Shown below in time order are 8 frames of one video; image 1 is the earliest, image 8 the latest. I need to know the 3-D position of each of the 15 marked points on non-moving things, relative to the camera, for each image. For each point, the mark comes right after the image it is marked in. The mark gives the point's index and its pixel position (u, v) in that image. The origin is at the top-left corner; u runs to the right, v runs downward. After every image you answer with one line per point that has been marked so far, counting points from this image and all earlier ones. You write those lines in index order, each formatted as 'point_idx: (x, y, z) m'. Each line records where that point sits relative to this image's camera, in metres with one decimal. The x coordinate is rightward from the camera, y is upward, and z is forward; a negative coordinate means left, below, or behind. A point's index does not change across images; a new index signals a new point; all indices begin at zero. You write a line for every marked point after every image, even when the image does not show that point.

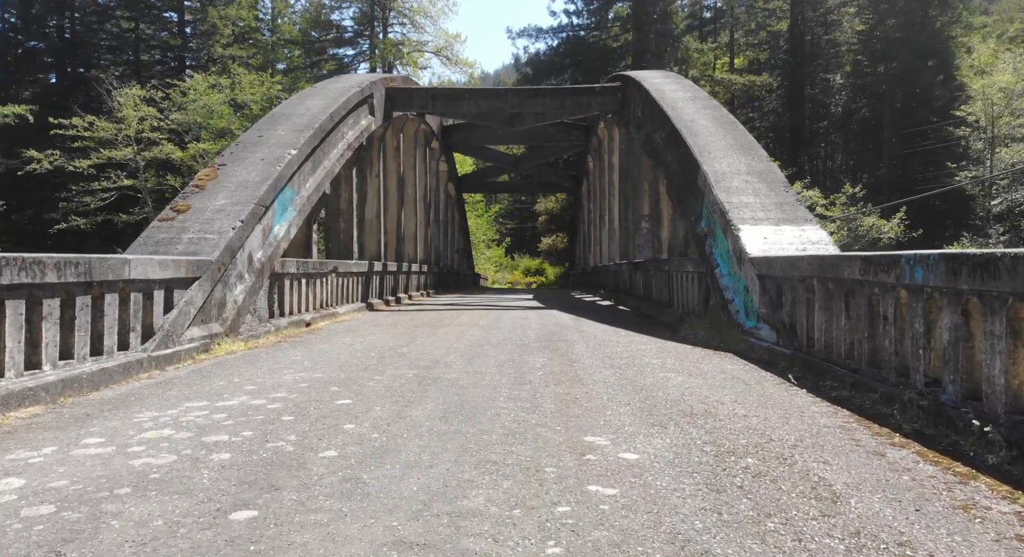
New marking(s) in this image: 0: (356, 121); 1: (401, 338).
0: (-3.1, +3.1, +17.0) m
1: (-1.3, -0.7, +10.5) m
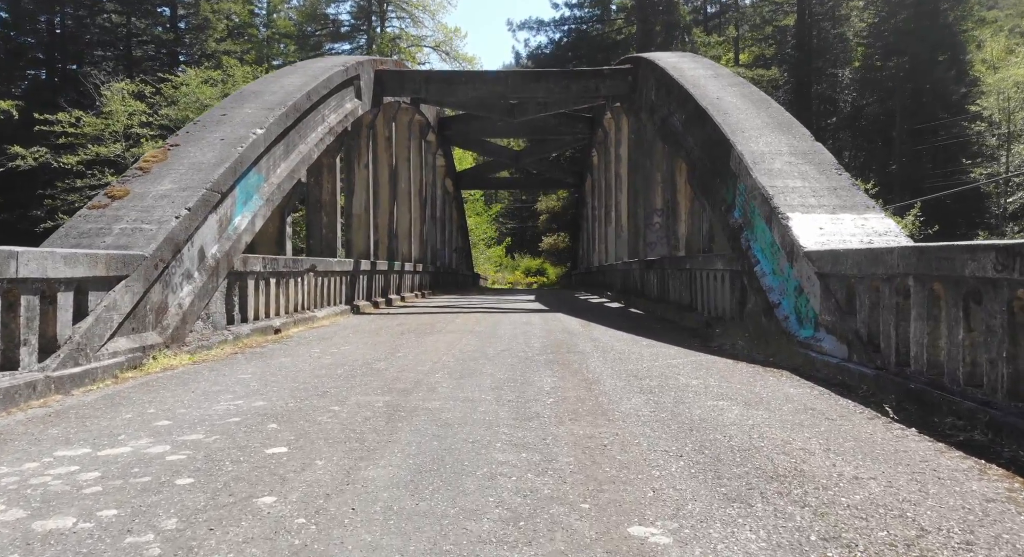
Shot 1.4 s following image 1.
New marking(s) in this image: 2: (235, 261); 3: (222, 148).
0: (-3.1, +3.1, +15.3) m
1: (-1.3, -0.7, +8.8) m
2: (-3.1, +0.2, +9.7) m
3: (-3.4, +1.5, +10.1) m
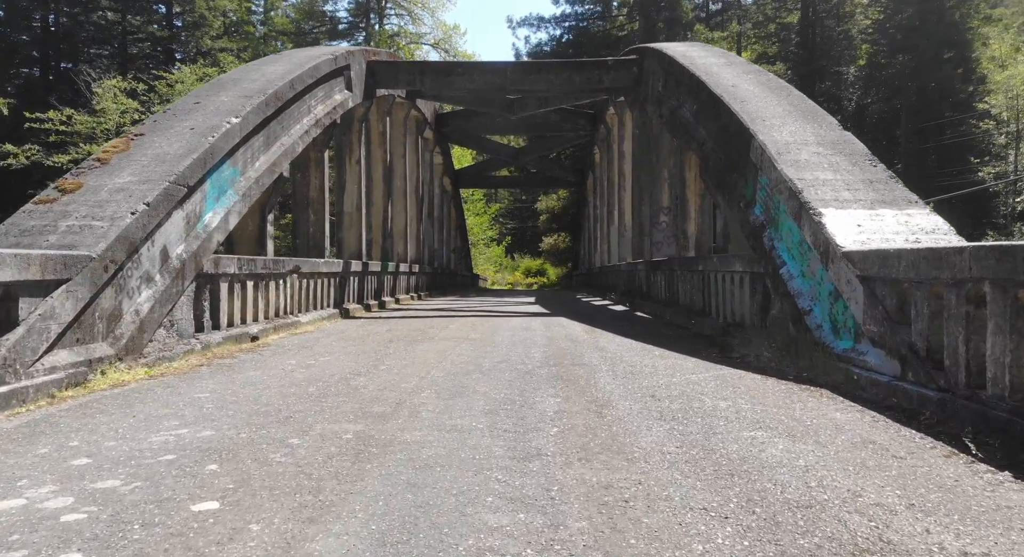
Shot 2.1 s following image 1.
0: (-3.1, +3.1, +14.4) m
1: (-1.3, -0.7, +7.9) m
2: (-3.1, +0.2, +8.8) m
3: (-3.4, +1.5, +9.1) m
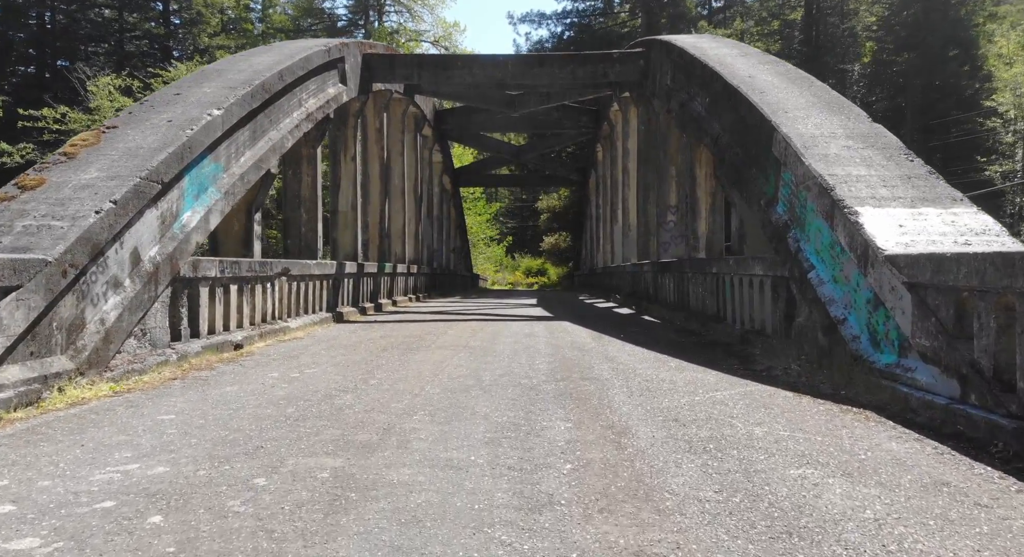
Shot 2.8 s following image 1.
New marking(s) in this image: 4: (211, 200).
0: (-3.1, +3.1, +13.7) m
1: (-1.3, -0.8, +7.2) m
2: (-3.1, +0.1, +8.1) m
3: (-3.4, +1.5, +8.5) m
4: (-3.2, +0.8, +9.0) m
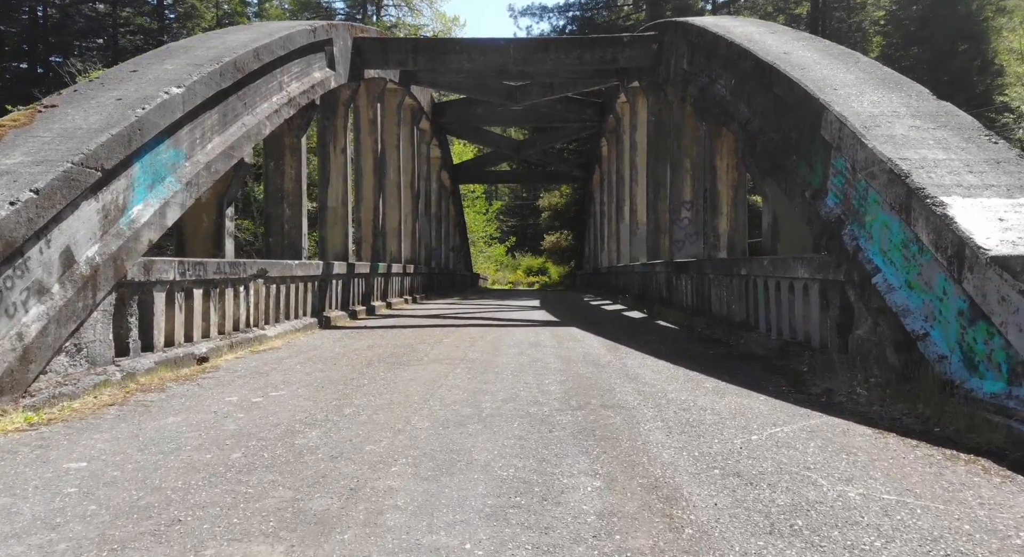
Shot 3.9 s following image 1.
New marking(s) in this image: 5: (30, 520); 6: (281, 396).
0: (-3.0, +3.0, +12.5) m
1: (-1.3, -0.8, +6.0) m
2: (-3.1, +0.1, +6.9) m
3: (-3.4, +1.4, +7.3) m
4: (-3.1, +0.8, +7.8) m
5: (-1.9, -0.9, +3.3) m
6: (-1.7, -0.8, +6.1) m
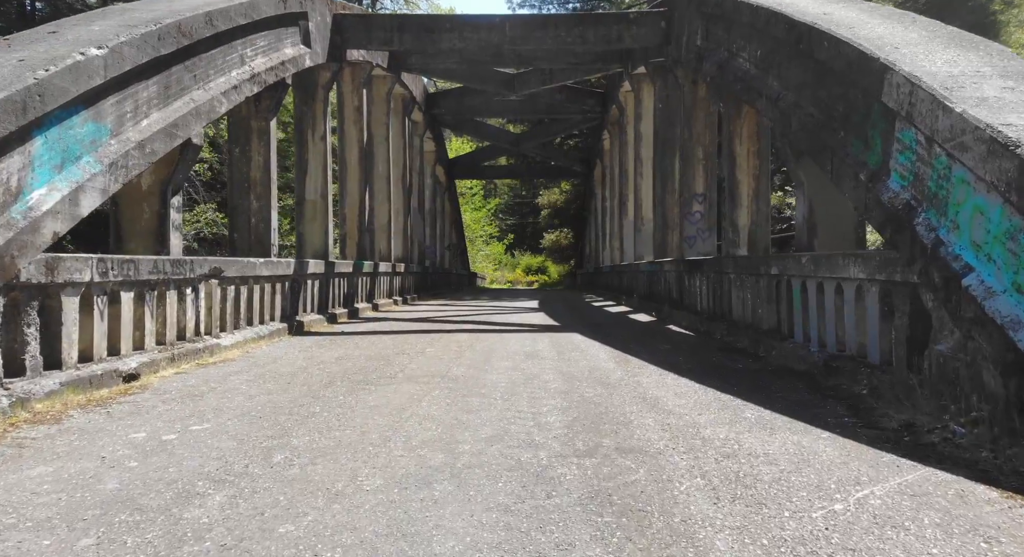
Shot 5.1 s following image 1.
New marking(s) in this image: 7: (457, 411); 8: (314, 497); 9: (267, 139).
0: (-3.1, +3.0, +11.1) m
1: (-1.3, -0.8, +4.6) m
2: (-3.1, +0.1, +5.6) m
3: (-3.4, +1.4, +5.9) m
4: (-3.2, +0.8, +6.4) m
5: (-2.0, -0.9, +2.0) m
6: (-1.7, -0.9, +4.7) m
7: (-0.3, -0.8, +5.1) m
8: (-0.8, -0.9, +3.4) m
9: (-3.2, +1.8, +11.2) m
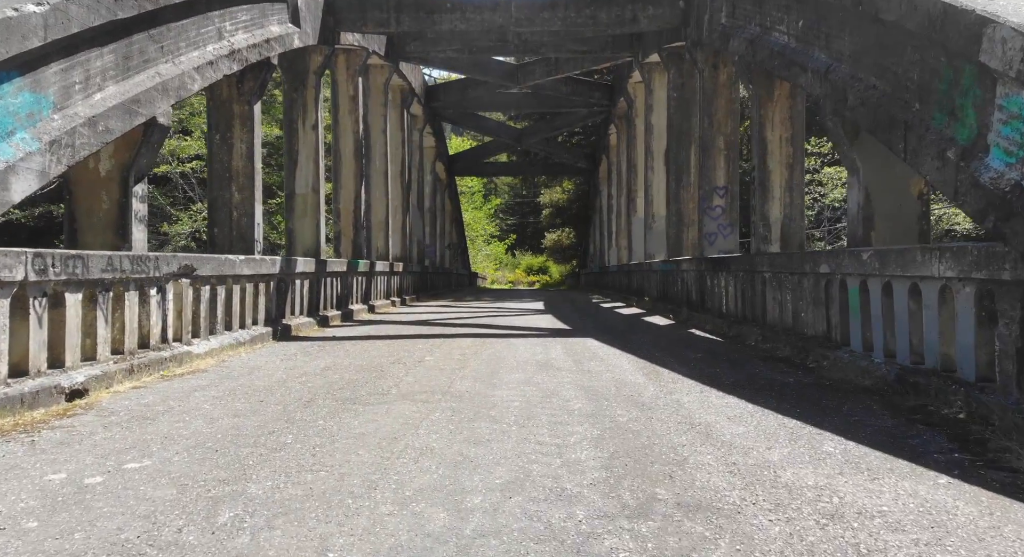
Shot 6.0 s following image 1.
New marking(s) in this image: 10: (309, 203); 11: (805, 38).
0: (-3.0, +3.0, +10.1) m
1: (-1.2, -0.8, +3.6) m
2: (-3.0, +0.1, +4.5) m
3: (-3.3, +1.4, +4.9) m
4: (-3.1, +0.8, +5.4) m
5: (-1.9, -0.9, +0.9) m
6: (-1.6, -0.8, +3.7) m
7: (-0.2, -0.8, +4.1) m
8: (-0.7, -0.8, +2.4) m
9: (-3.1, +1.8, +10.2) m
10: (-3.0, +1.1, +12.9) m
11: (+2.7, +2.2, +7.9) m
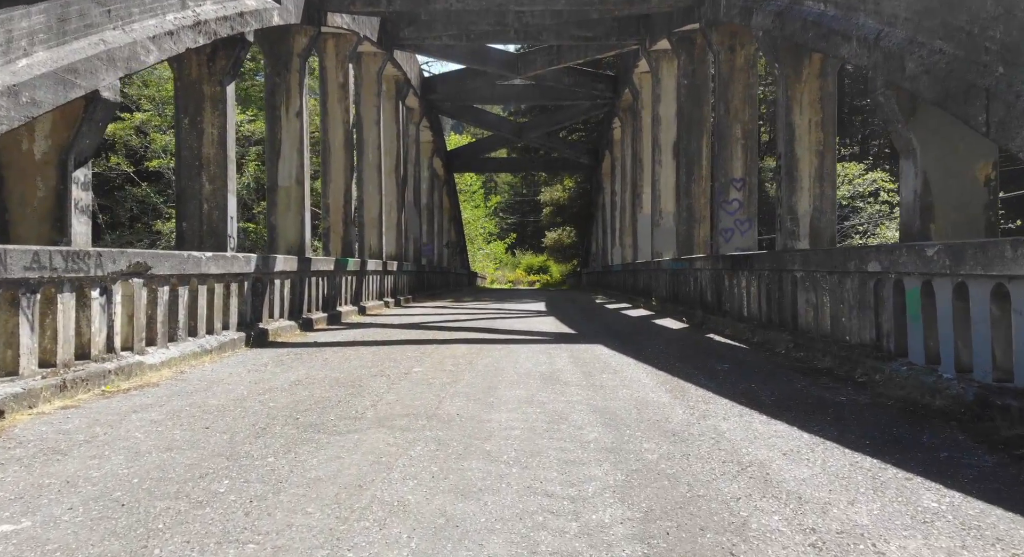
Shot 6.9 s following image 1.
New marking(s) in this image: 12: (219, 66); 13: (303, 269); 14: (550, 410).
0: (-3.0, +3.0, +9.1) m
1: (-1.2, -0.8, +2.6) m
2: (-3.0, +0.1, +3.6) m
3: (-3.3, +1.4, +3.9) m
4: (-3.1, +0.8, +4.4) m
5: (-1.9, -0.9, 0.0) m
6: (-1.6, -0.8, +2.7) m
7: (-0.2, -0.8, +3.1) m
8: (-0.7, -0.8, +1.4) m
9: (-3.1, +1.8, +9.2) m
10: (-3.0, +1.1, +11.9) m
11: (+2.7, +2.2, +6.9) m
12: (-3.1, +2.3, +9.2) m
13: (-2.8, +0.1, +11.3) m
14: (+0.2, -0.7, +4.8) m
